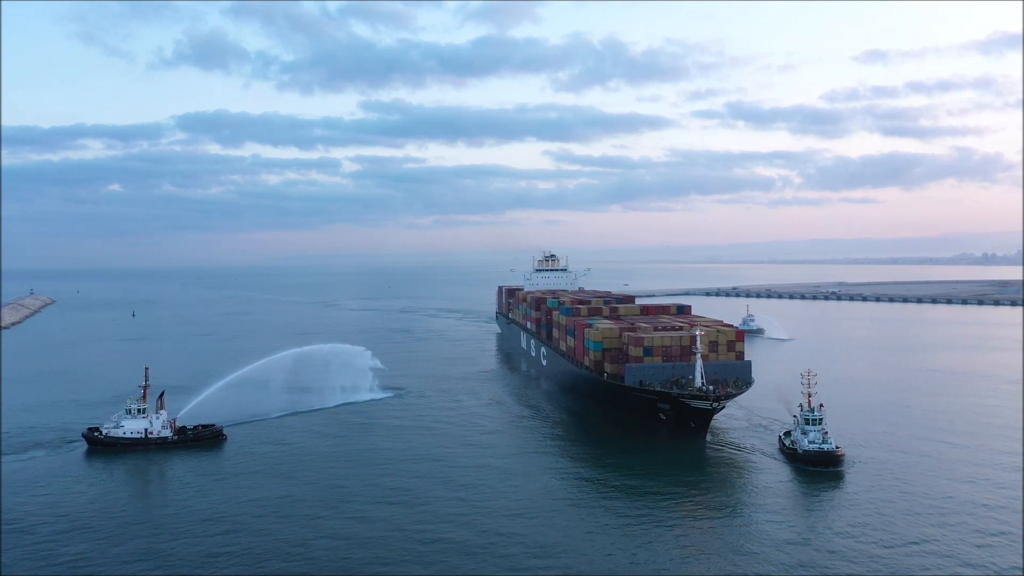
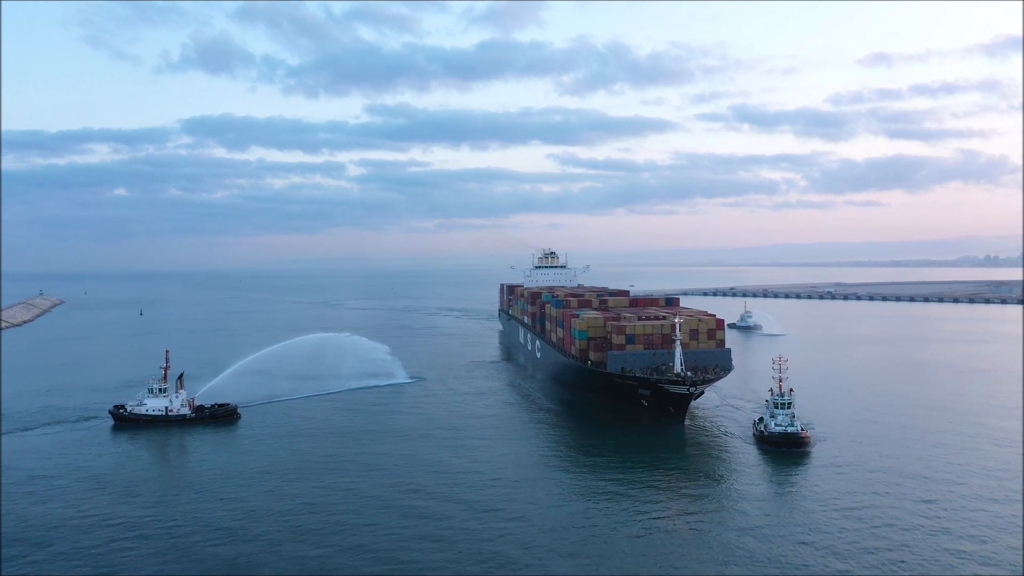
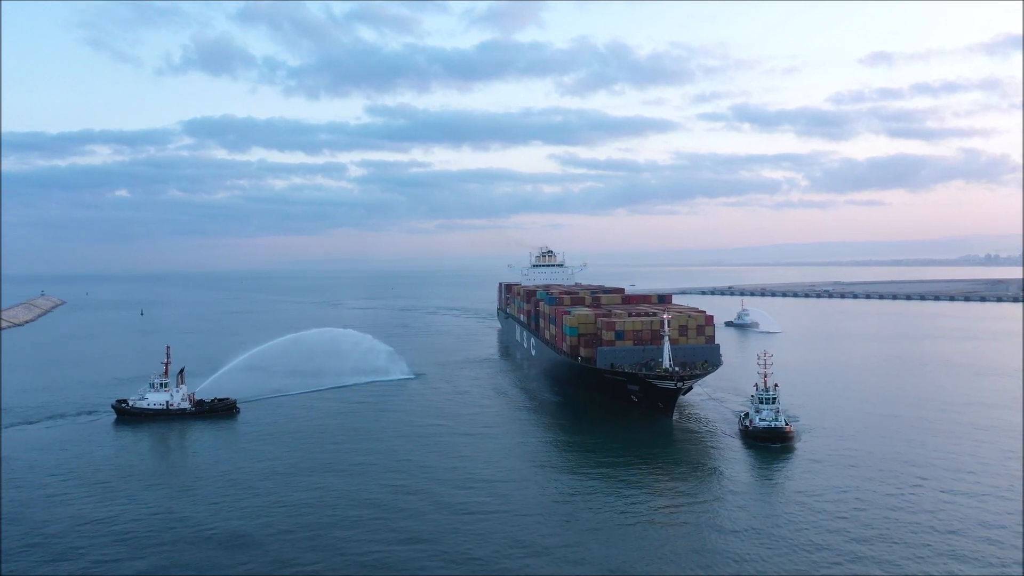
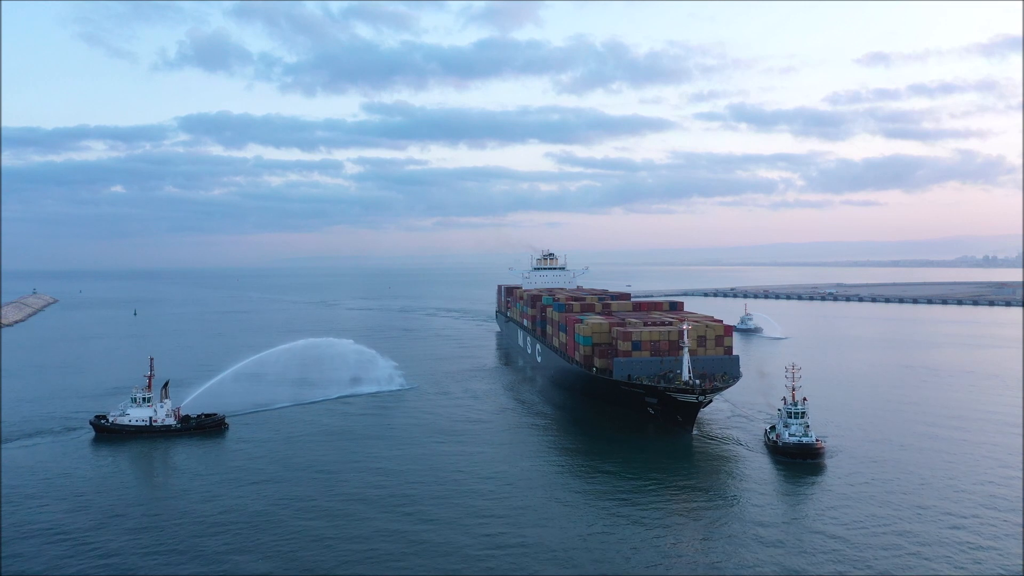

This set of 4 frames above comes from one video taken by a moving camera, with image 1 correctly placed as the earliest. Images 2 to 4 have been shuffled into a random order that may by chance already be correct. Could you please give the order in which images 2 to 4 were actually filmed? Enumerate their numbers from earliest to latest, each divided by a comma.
4, 2, 3
